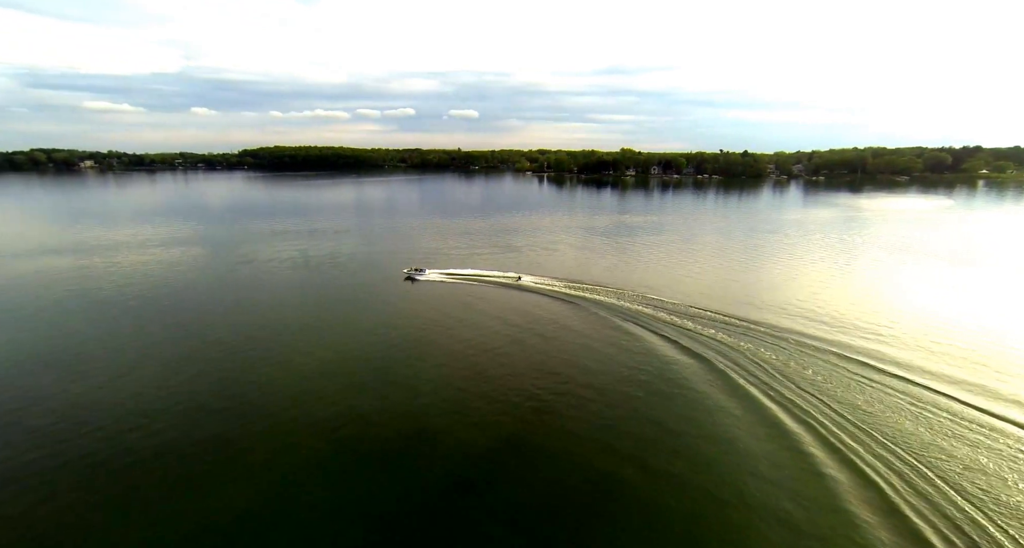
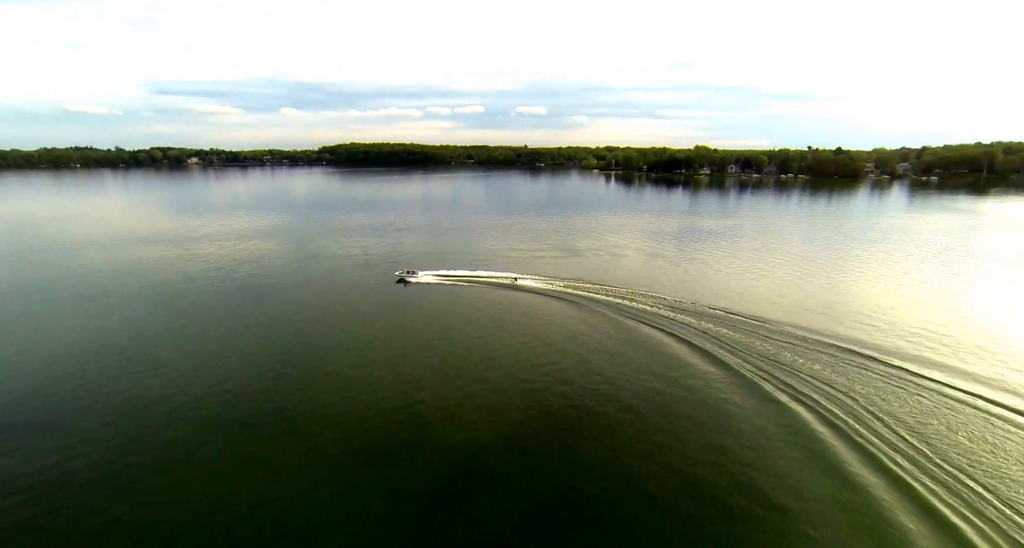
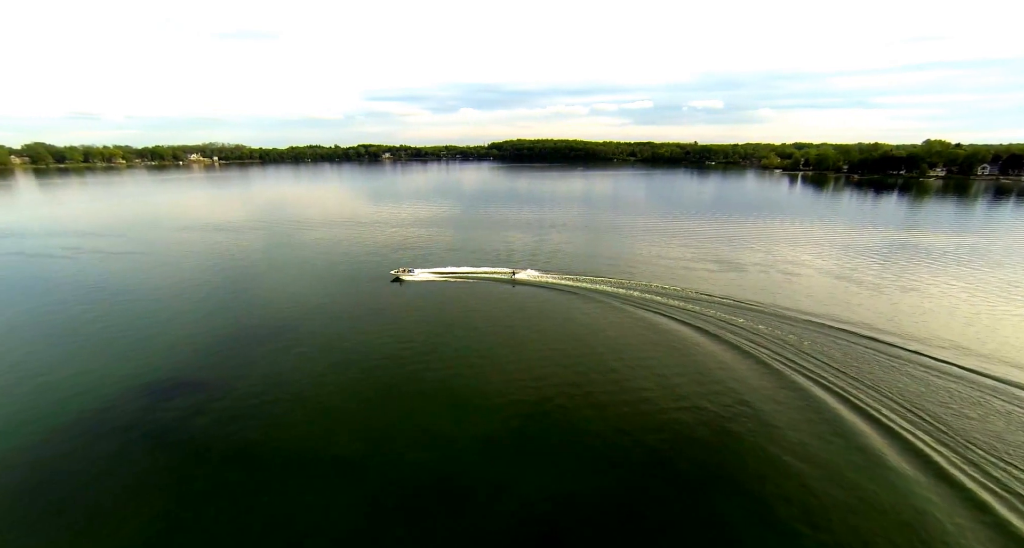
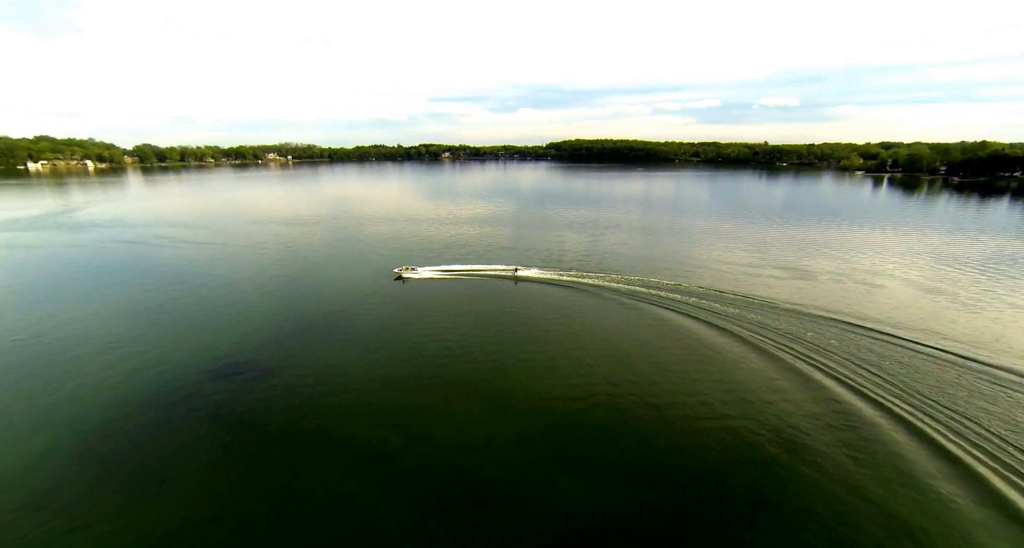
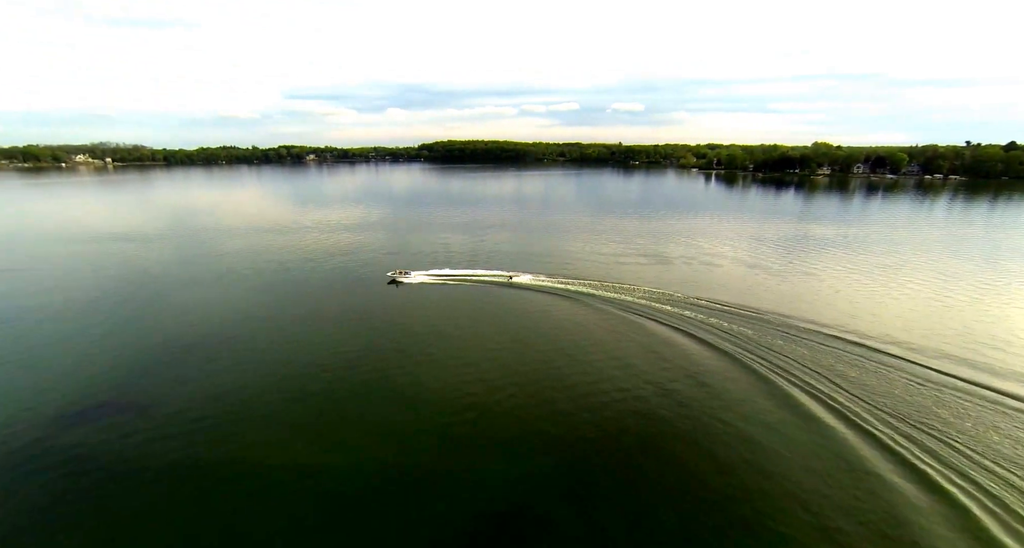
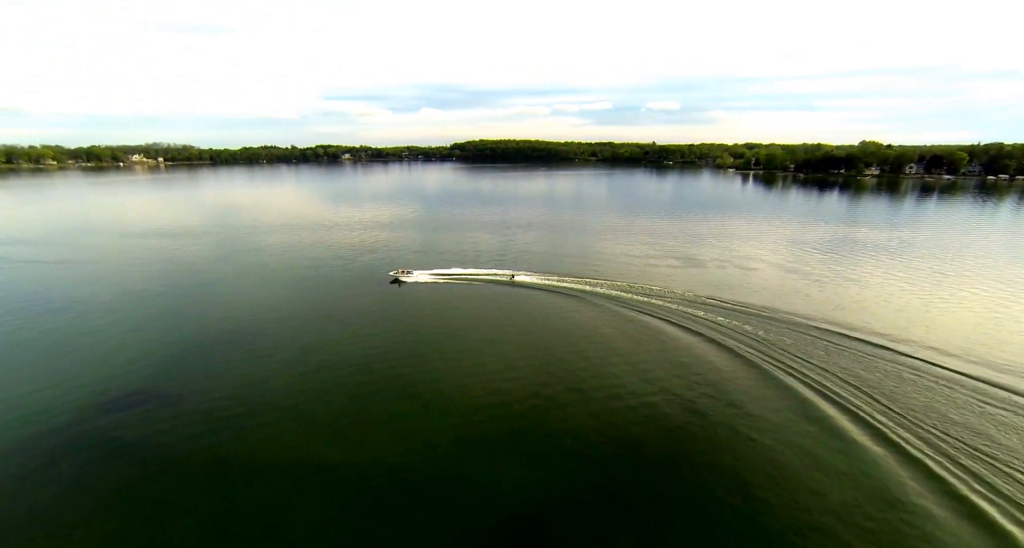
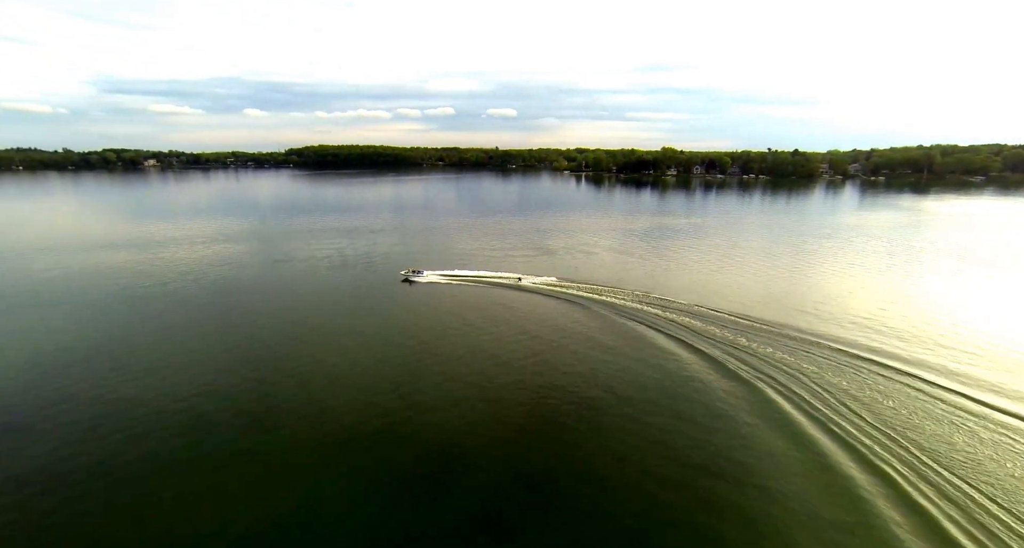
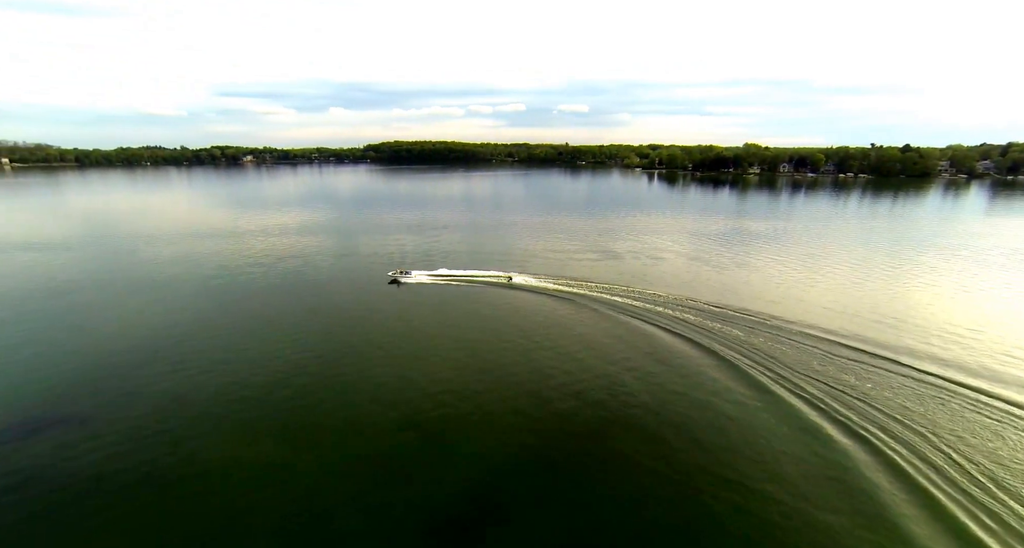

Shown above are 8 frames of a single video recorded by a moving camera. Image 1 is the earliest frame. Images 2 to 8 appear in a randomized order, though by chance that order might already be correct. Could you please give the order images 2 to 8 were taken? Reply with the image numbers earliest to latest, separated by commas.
7, 2, 8, 5, 6, 3, 4
